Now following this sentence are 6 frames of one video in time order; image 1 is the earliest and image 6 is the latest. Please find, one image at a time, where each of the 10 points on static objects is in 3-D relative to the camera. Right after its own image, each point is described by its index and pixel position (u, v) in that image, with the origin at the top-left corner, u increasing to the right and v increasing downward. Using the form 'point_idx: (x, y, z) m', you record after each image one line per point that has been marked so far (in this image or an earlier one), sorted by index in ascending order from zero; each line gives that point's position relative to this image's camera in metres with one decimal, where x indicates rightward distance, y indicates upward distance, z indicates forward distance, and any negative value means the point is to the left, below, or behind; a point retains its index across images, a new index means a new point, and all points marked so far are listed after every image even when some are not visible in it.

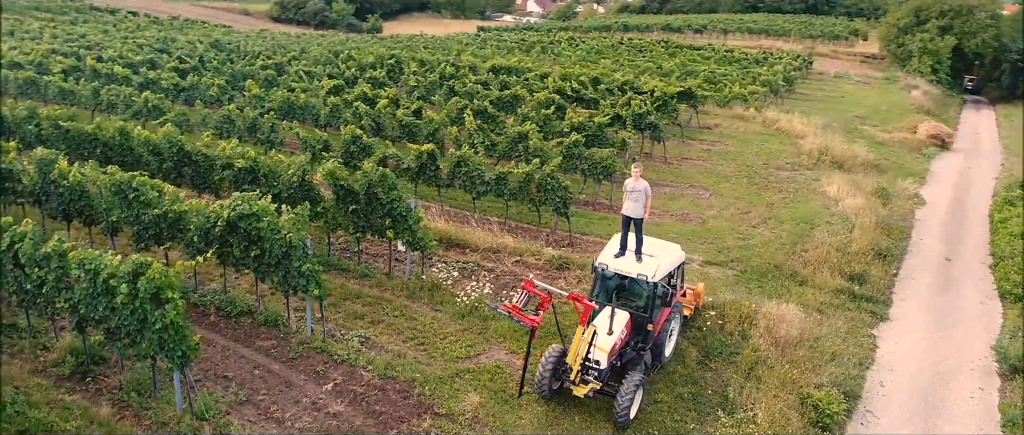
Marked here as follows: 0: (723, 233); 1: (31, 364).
0: (+5.2, -0.4, +17.4) m
1: (-6.7, -2.0, +10.0) m
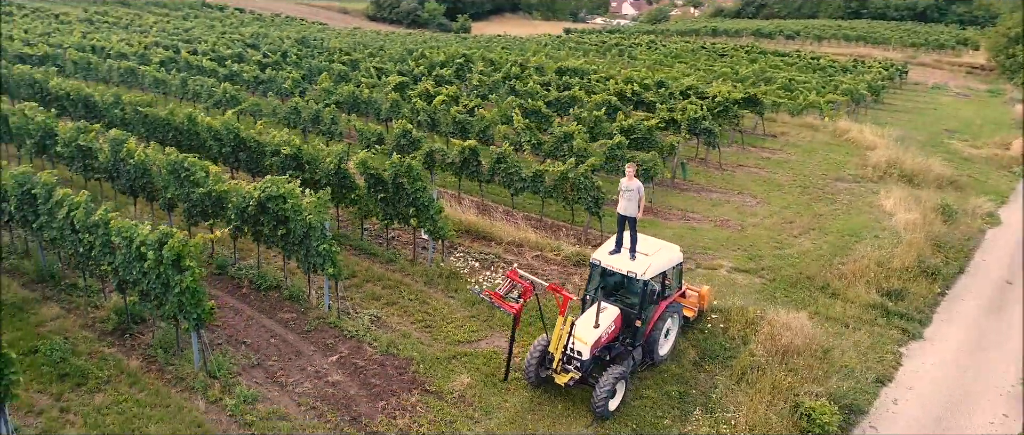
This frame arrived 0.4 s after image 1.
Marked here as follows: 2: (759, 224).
0: (+6.0, -0.5, +17.2) m
1: (-6.8, -1.6, +11.3) m
2: (+6.3, -0.2, +18.3) m
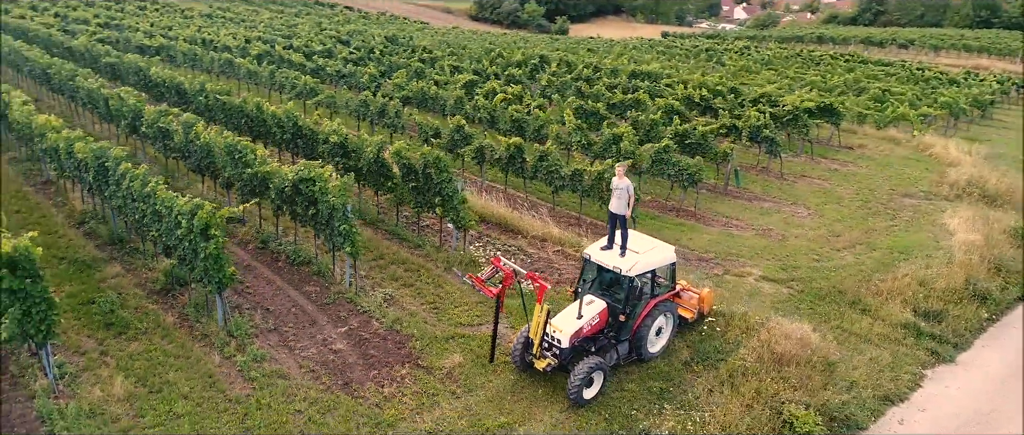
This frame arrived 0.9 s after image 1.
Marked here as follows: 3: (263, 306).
0: (+6.8, -0.8, +16.9) m
1: (-6.7, -1.1, +12.8) m
2: (+7.3, -0.5, +17.9) m
3: (-4.2, -1.5, +12.1) m
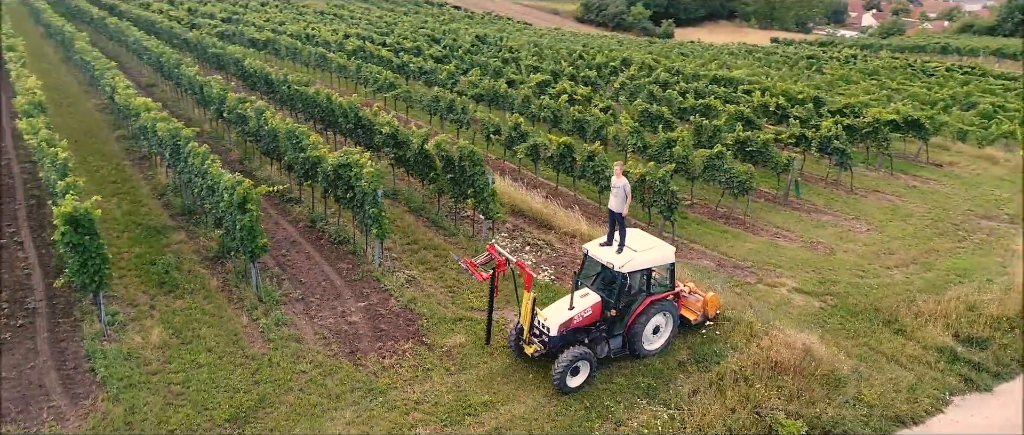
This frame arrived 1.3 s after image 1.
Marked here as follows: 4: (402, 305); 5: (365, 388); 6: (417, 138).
0: (+7.6, -1.1, +16.4) m
1: (-6.3, -0.5, +14.3) m
2: (+8.3, -0.8, +17.3) m
3: (-4.0, -1.1, +13.3) m
4: (-1.9, -1.5, +12.5) m
5: (-2.2, -2.5, +10.3) m
6: (-2.2, +1.8, +16.4) m
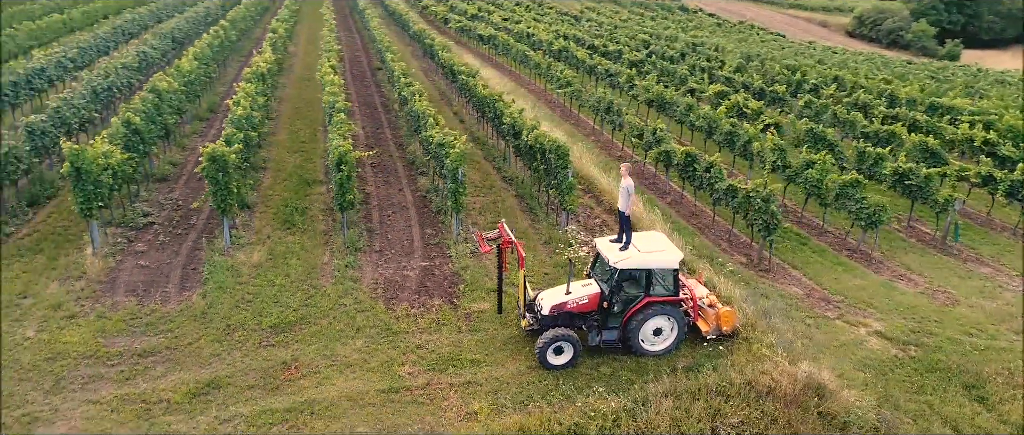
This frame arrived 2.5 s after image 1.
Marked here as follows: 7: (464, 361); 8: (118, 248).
0: (+9.1, -2.1, +14.6) m
1: (-4.5, +0.5, +17.3) m
2: (+10.1, -1.9, +15.2) m
3: (-2.8, -0.4, +15.6) m
4: (-1.2, -1.1, +14.2) m
5: (-2.2, -1.9, +12.3) m
6: (+0.4, +2.2, +17.9) m
7: (-0.8, -2.3, +11.6) m
8: (-7.7, -0.6, +13.9) m
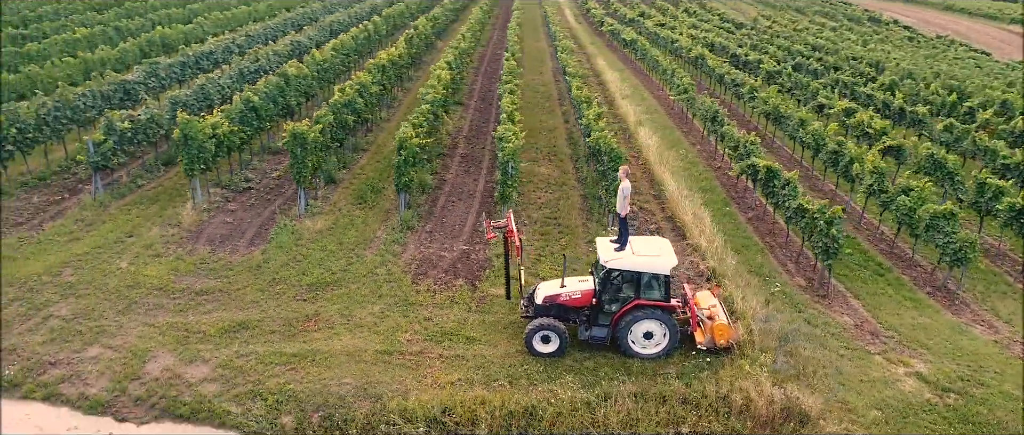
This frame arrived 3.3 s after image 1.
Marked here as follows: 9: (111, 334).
0: (+9.4, -2.9, +13.0) m
1: (-2.8, +1.0, +18.9) m
2: (+10.6, -2.8, +13.4) m
3: (-1.6, 0.0, +16.8) m
4: (-0.5, -0.8, +15.1) m
5: (-2.1, -1.5, +13.5) m
6: (+2.2, +2.2, +18.3) m
7: (-0.9, -2.1, +12.5) m
8: (-6.9, +0.3, +16.4) m
9: (-6.7, -1.9, +11.9) m
